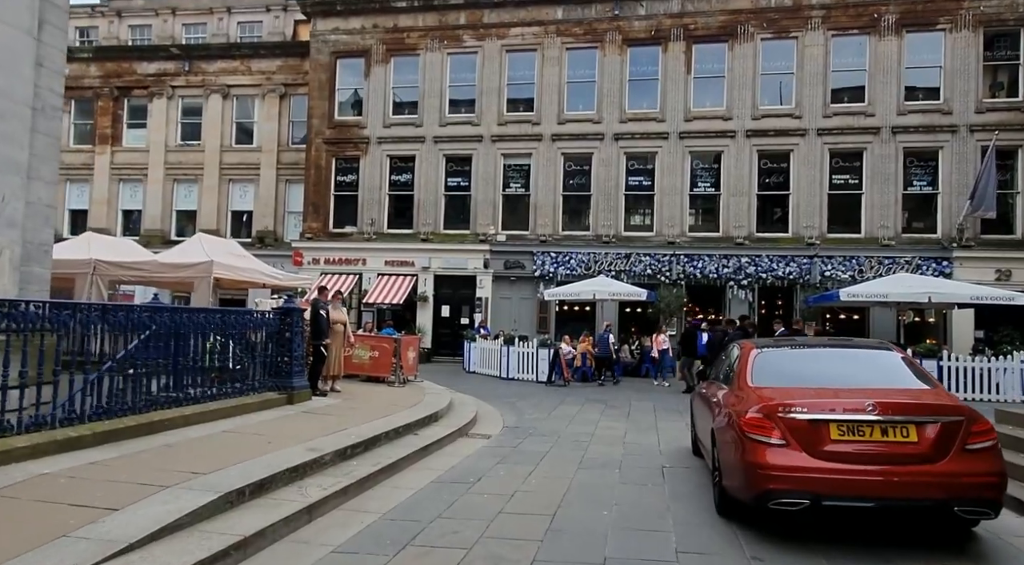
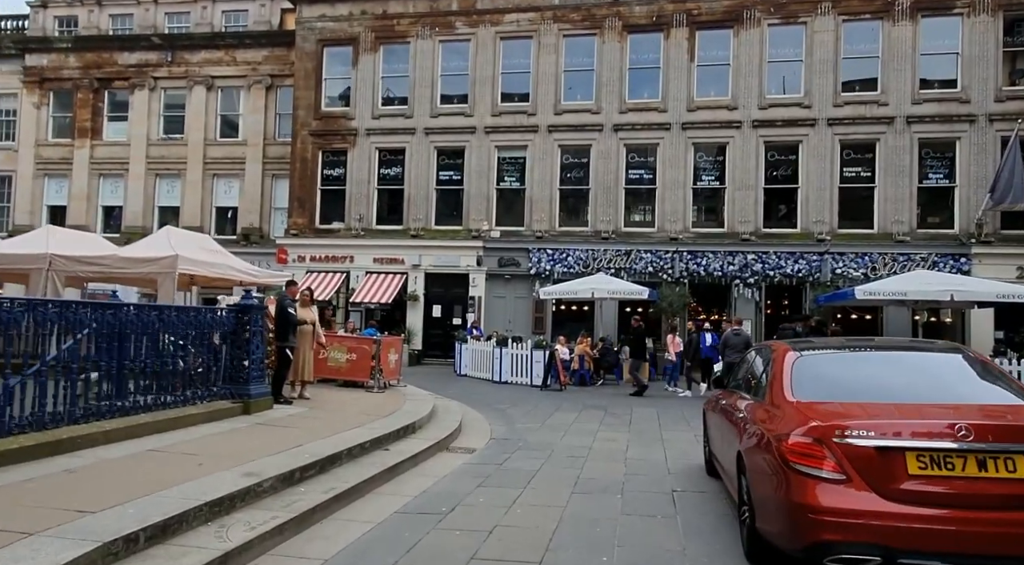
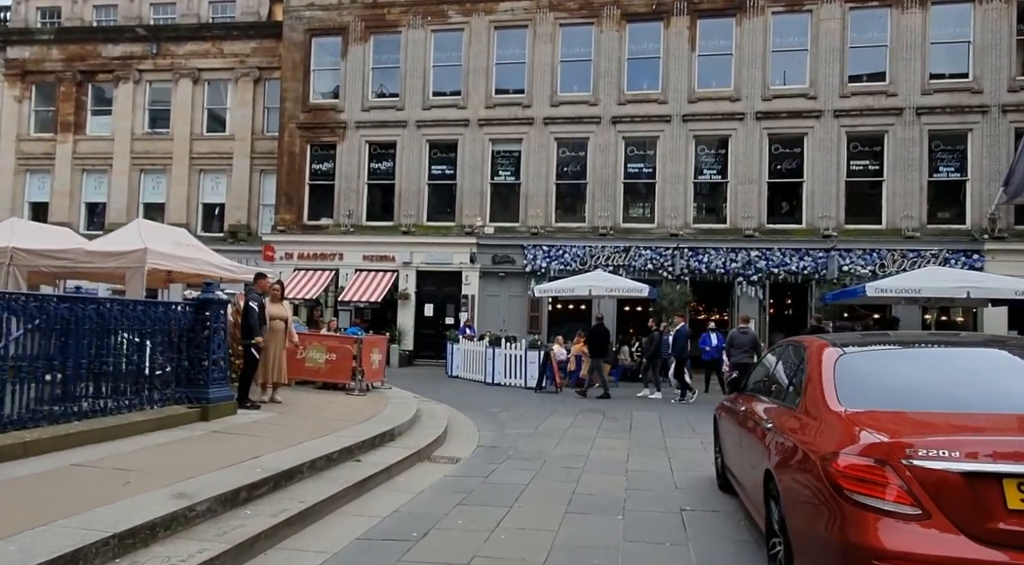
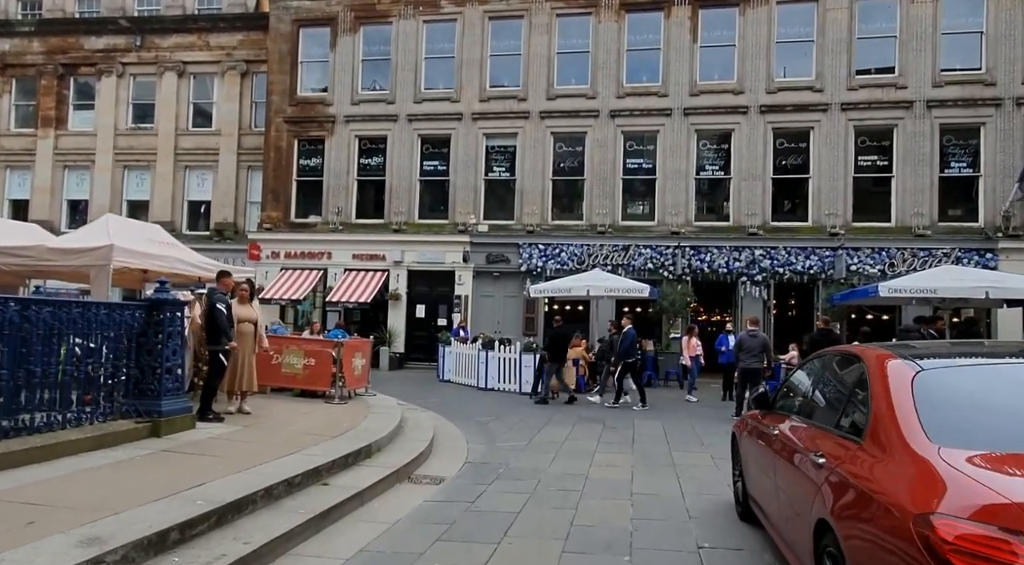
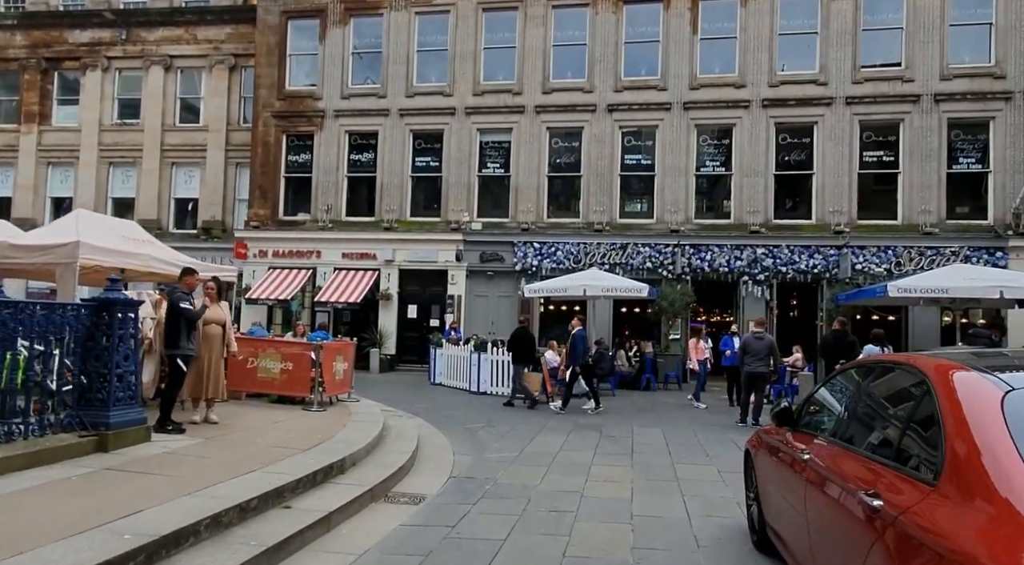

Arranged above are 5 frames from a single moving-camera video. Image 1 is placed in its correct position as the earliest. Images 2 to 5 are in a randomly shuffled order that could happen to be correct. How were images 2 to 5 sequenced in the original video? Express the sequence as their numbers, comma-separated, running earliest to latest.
2, 3, 4, 5
